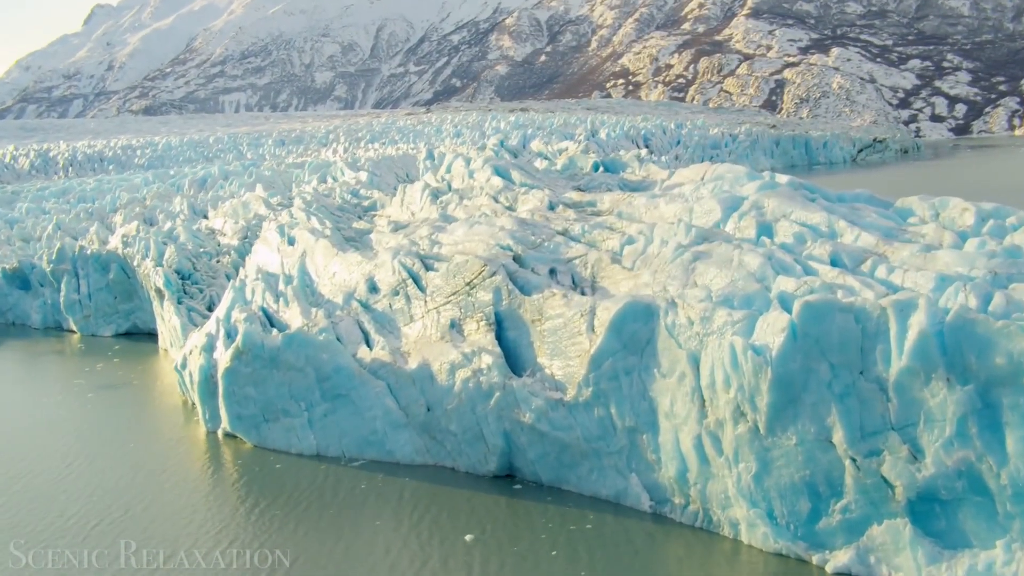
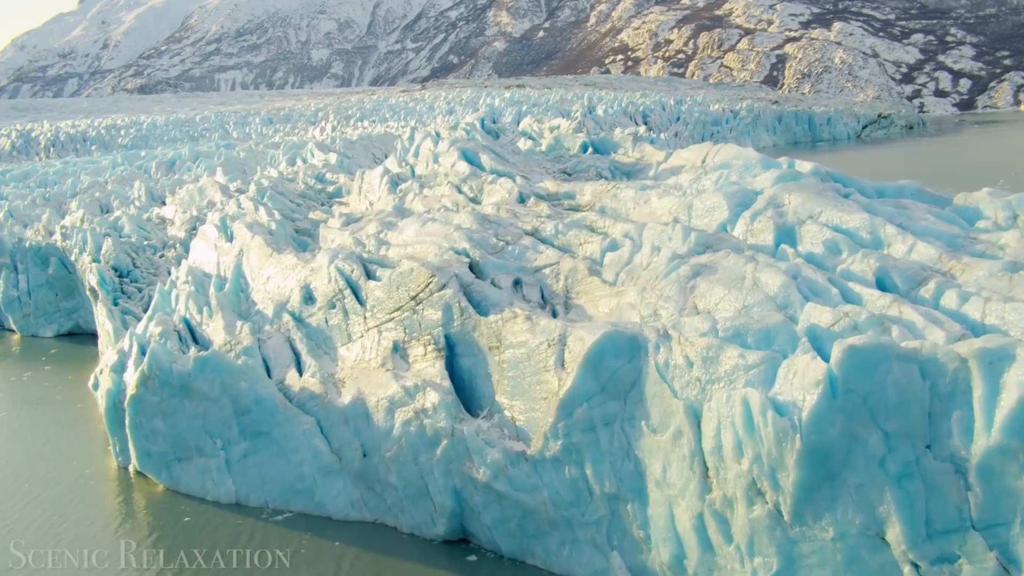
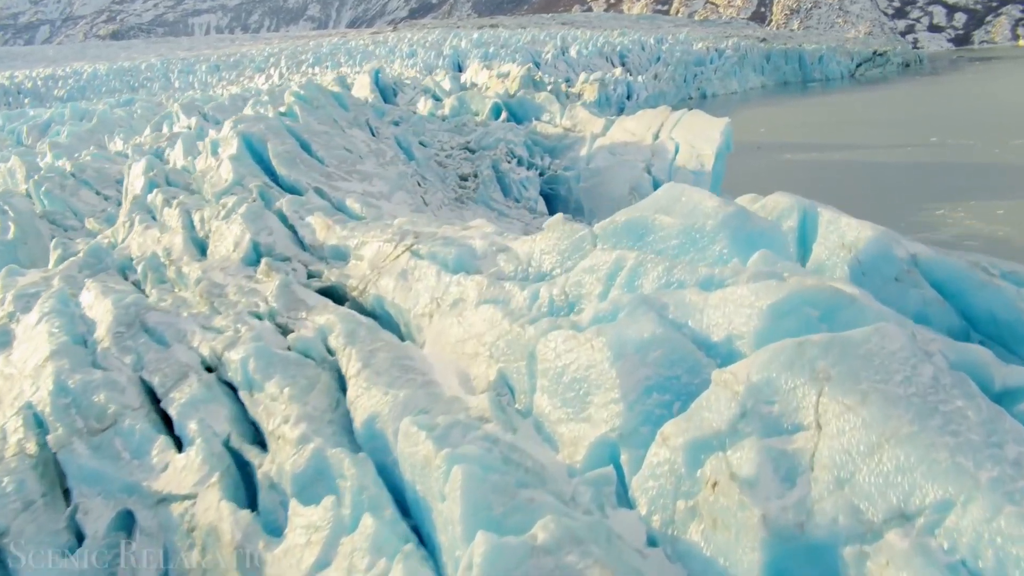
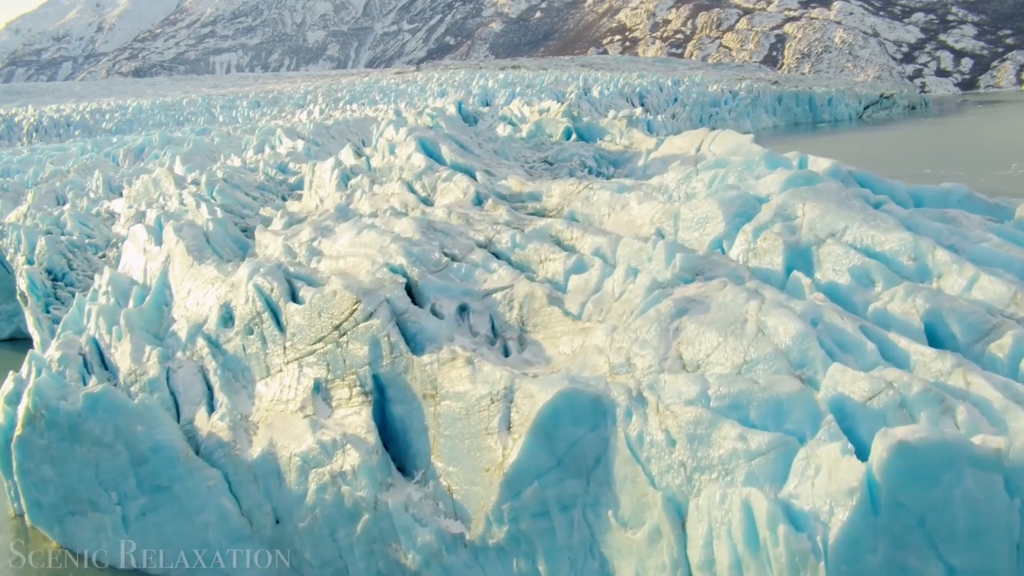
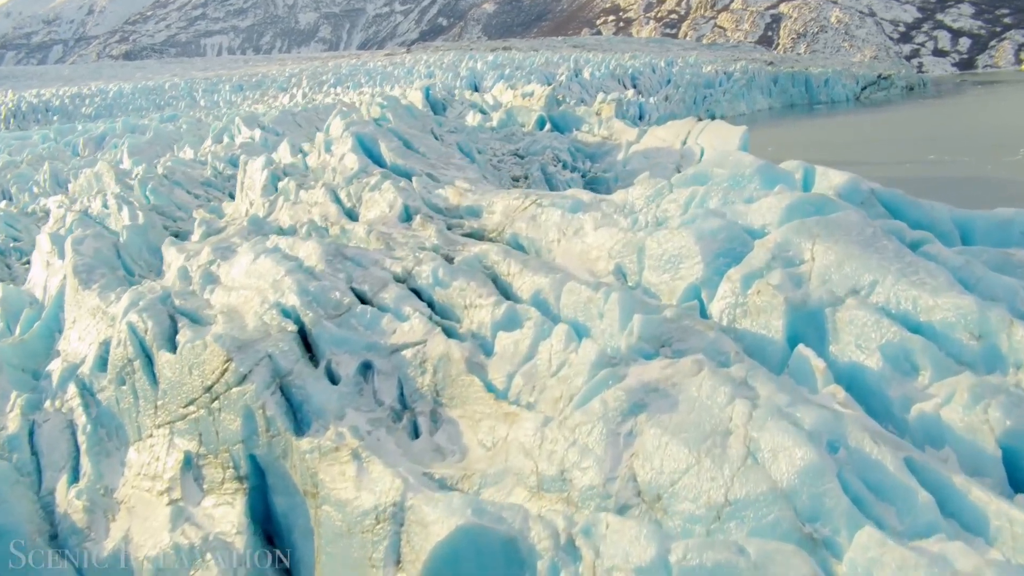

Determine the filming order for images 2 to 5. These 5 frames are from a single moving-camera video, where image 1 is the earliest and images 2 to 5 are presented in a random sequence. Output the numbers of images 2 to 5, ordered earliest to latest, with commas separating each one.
2, 4, 5, 3
